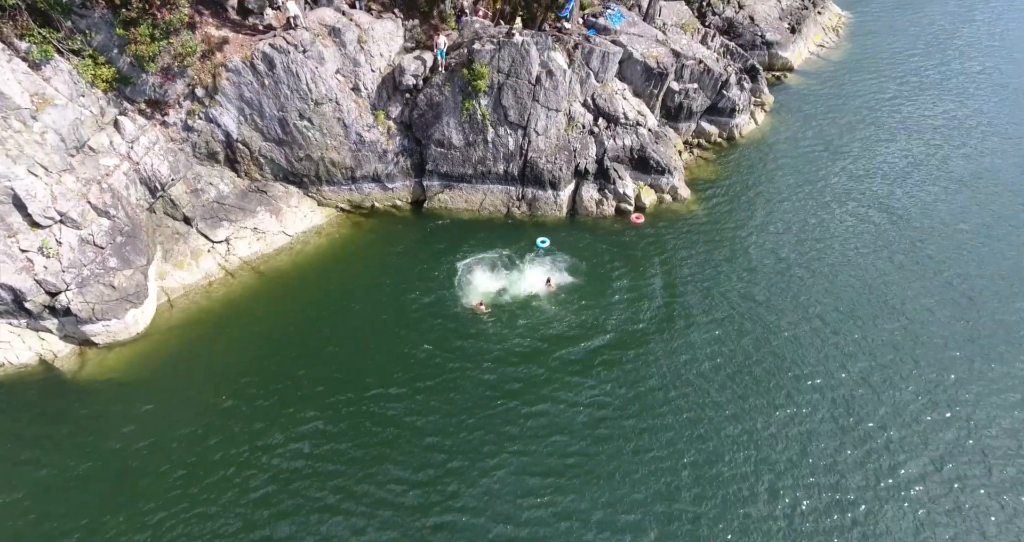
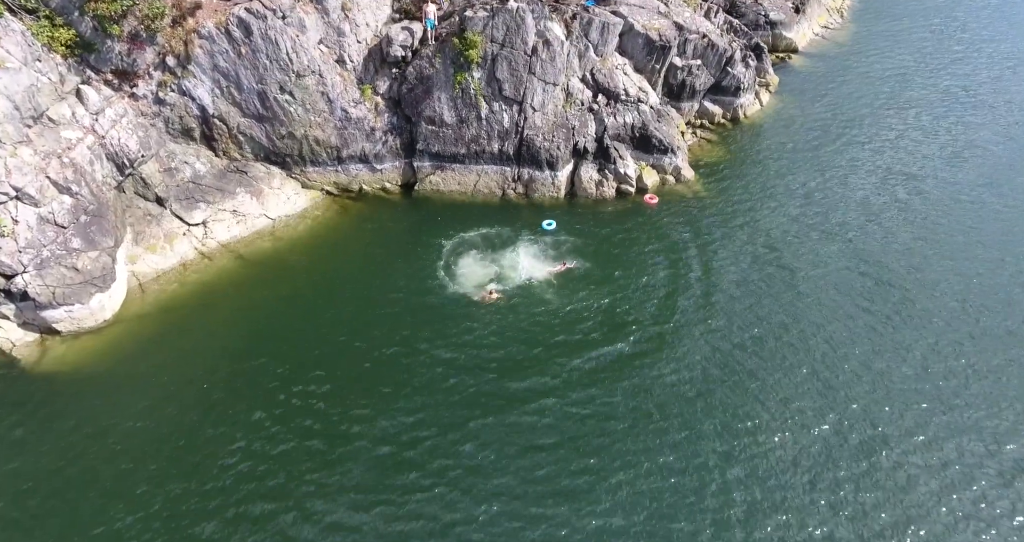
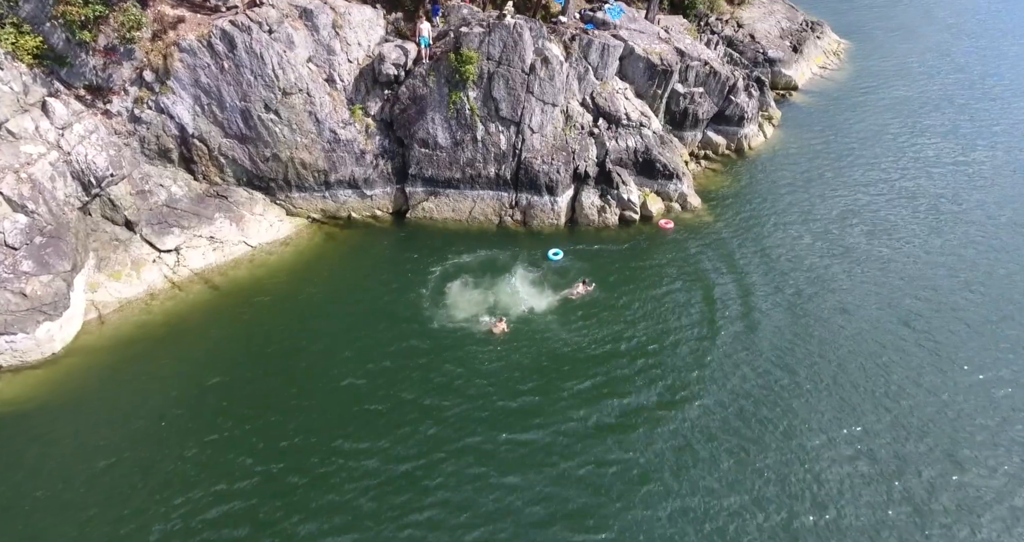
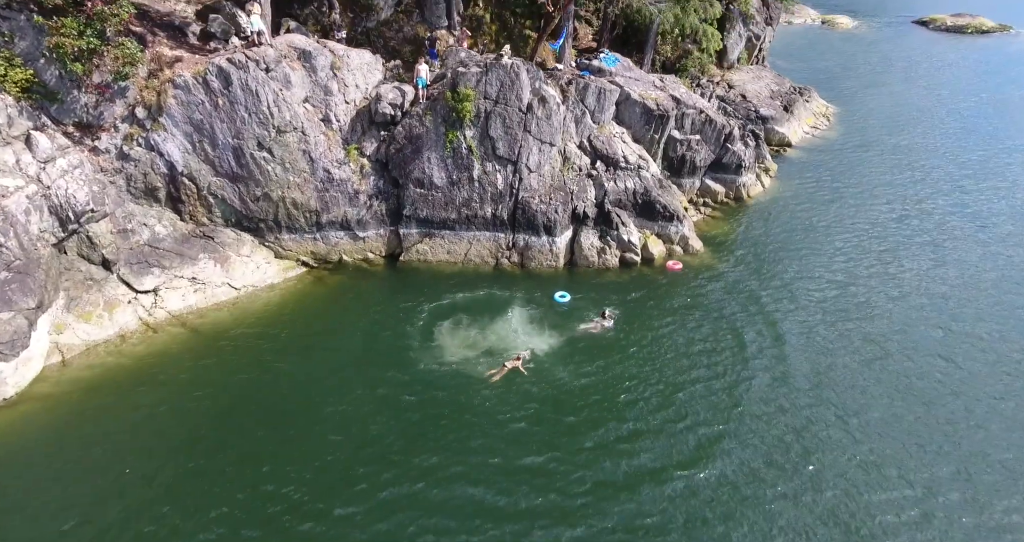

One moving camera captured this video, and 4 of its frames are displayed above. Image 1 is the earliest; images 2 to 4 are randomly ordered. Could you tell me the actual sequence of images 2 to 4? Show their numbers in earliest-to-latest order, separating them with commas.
2, 3, 4
